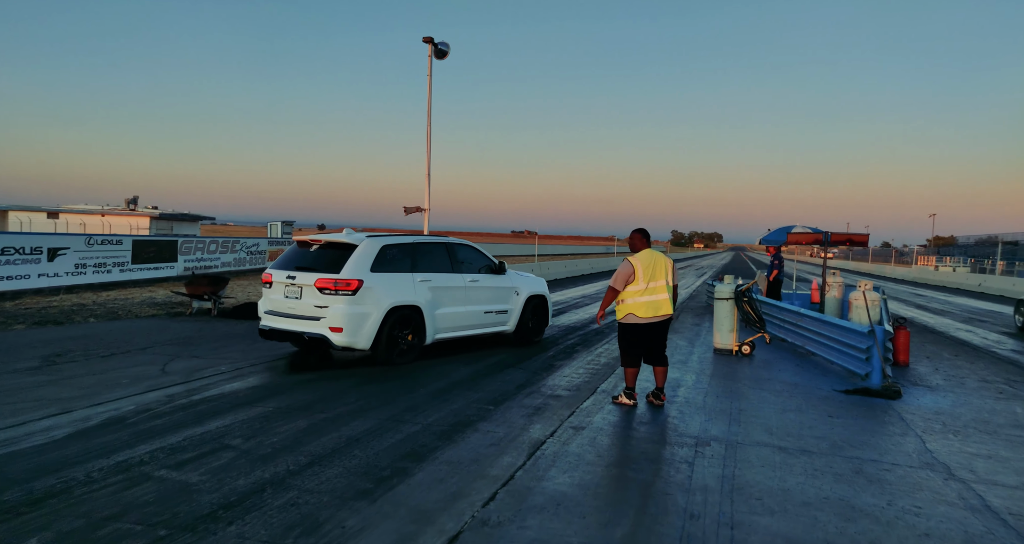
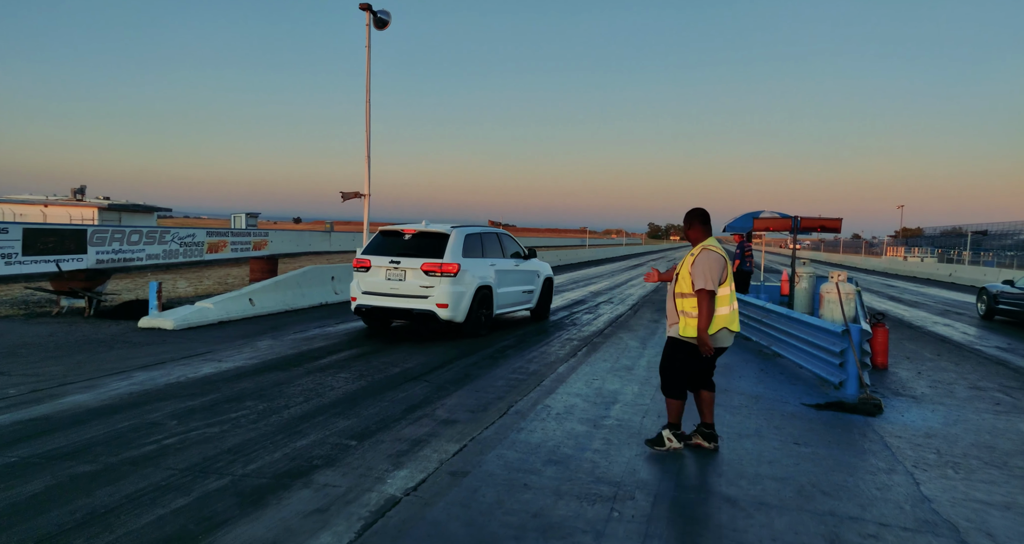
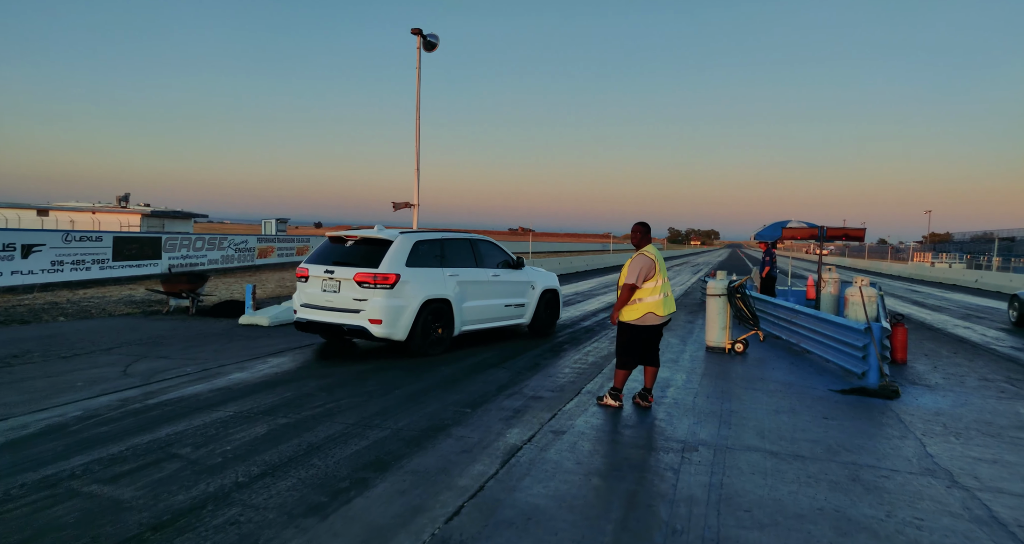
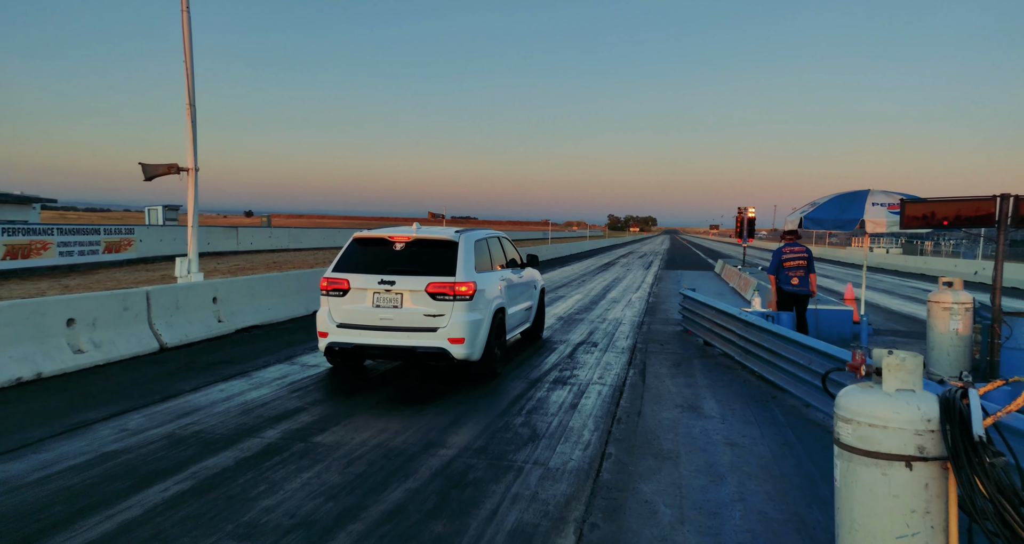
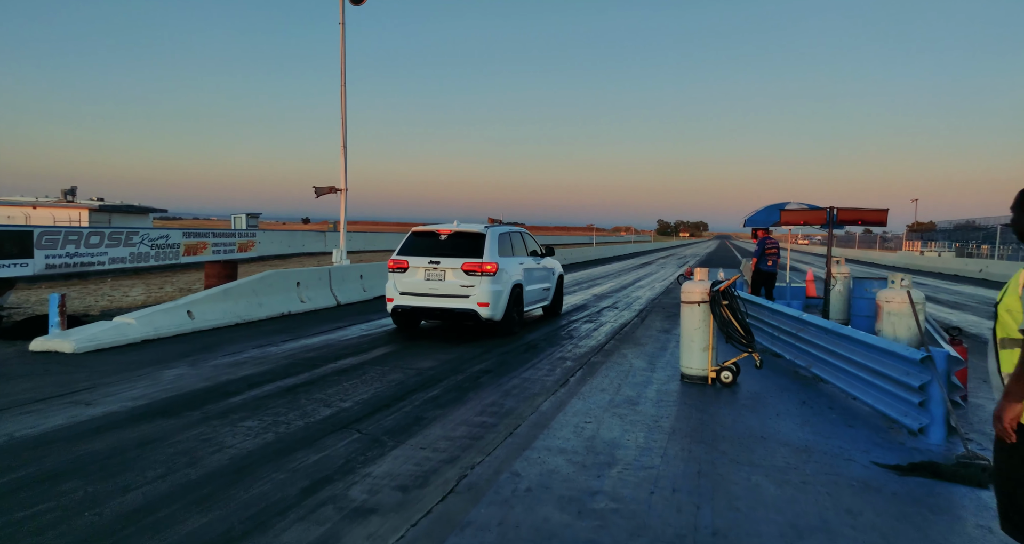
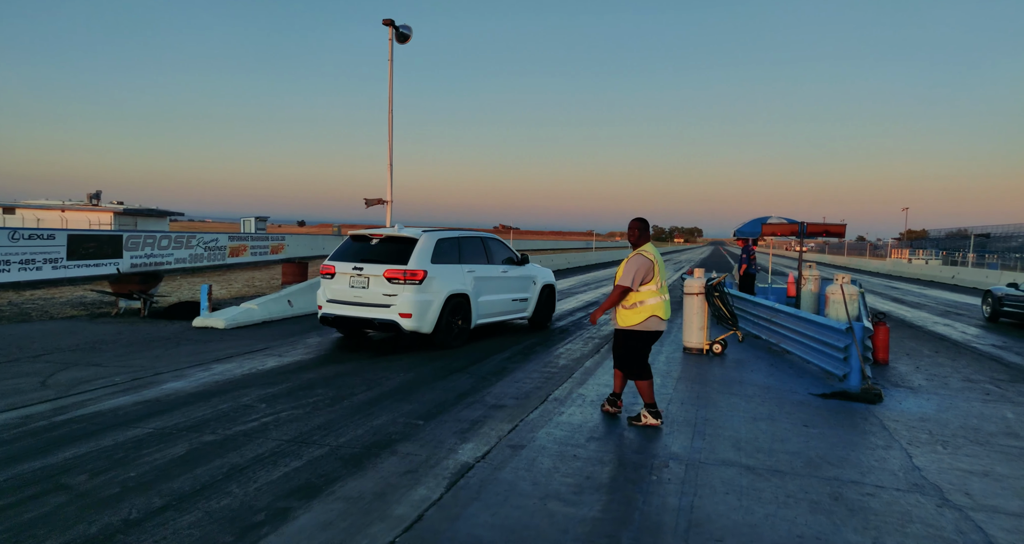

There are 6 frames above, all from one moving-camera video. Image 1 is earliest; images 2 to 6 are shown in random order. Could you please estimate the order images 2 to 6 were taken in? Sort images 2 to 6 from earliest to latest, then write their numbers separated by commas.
3, 6, 2, 5, 4
